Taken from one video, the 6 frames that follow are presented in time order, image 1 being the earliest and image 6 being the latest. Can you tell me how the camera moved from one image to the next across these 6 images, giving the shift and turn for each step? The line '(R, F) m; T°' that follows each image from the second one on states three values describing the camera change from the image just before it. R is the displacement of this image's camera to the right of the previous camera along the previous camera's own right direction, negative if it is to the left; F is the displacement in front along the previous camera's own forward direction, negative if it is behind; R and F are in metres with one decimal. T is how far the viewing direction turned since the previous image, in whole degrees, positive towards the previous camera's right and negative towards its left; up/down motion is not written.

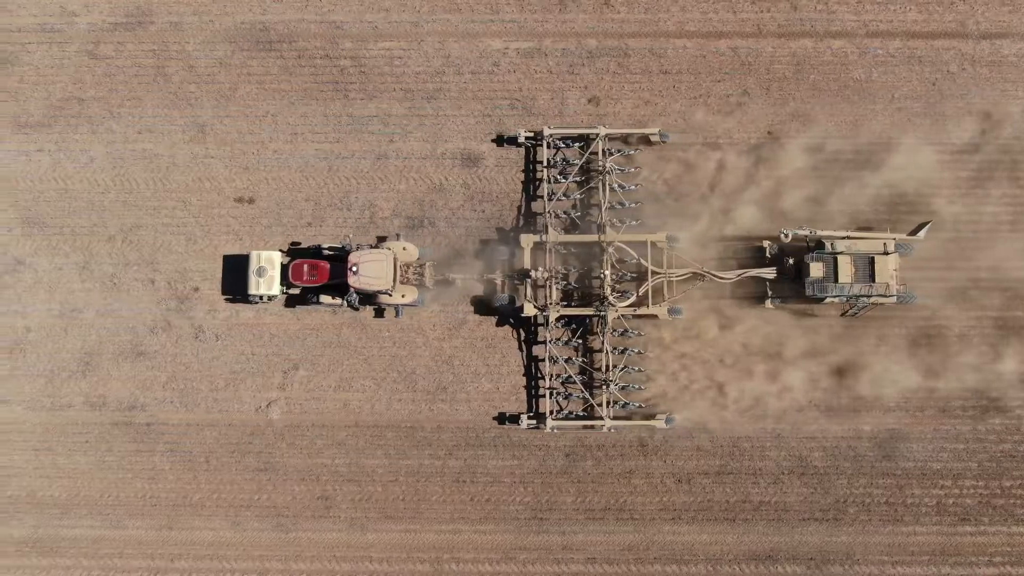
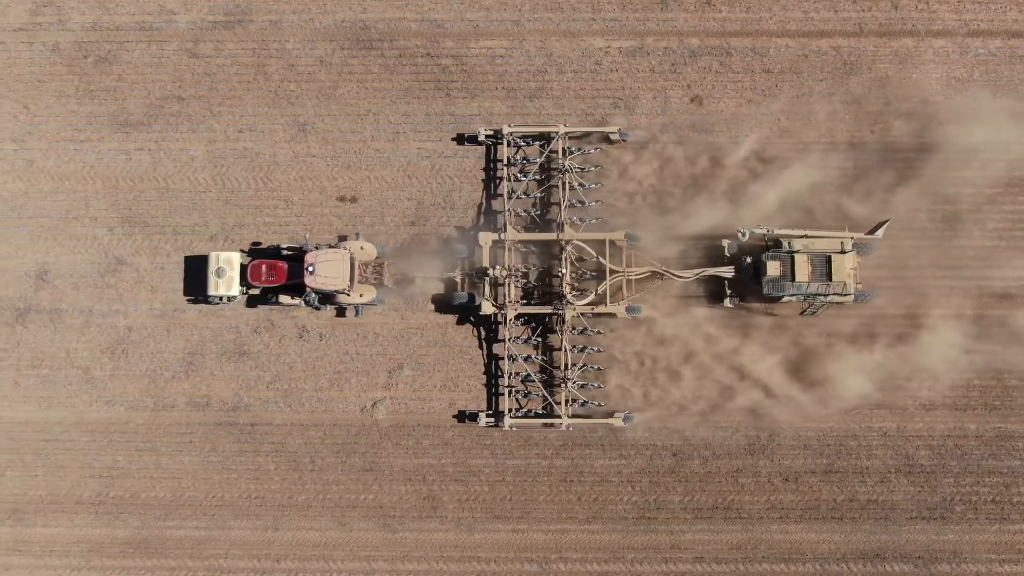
(-3.4, 0.0) m; 0°
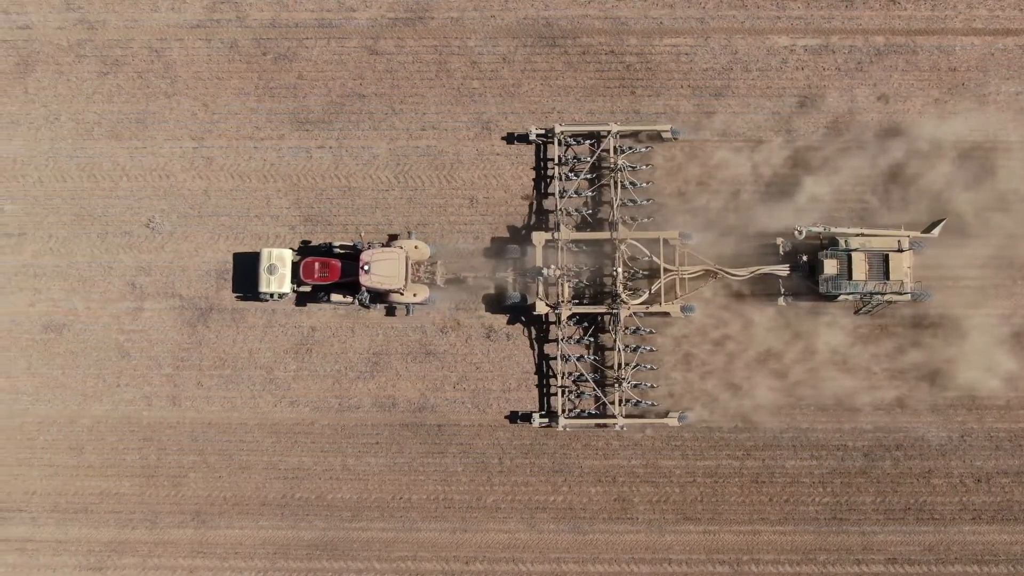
(-5.9, +0.2) m; 0°
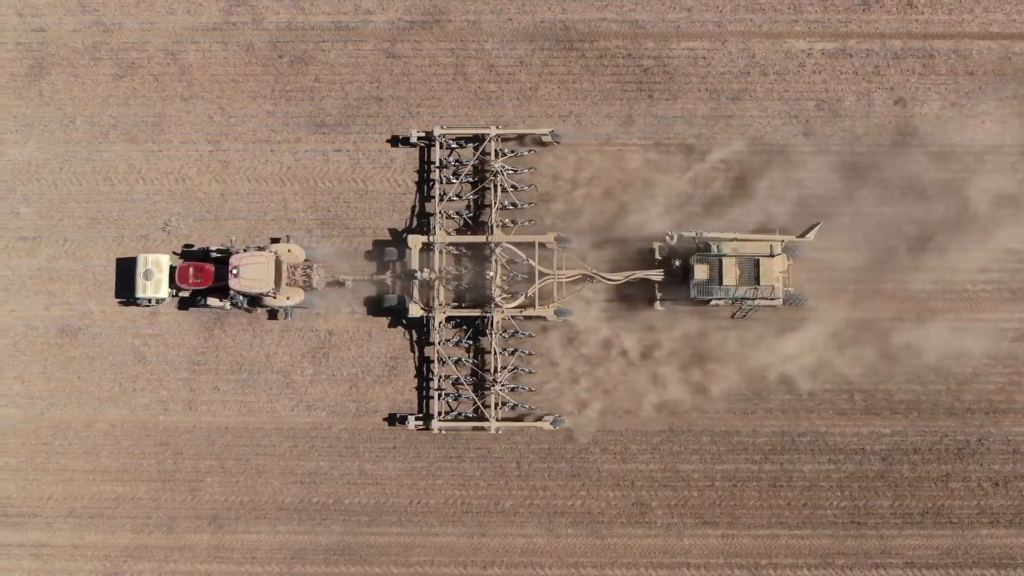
(-0.6, 0.0) m; 0°
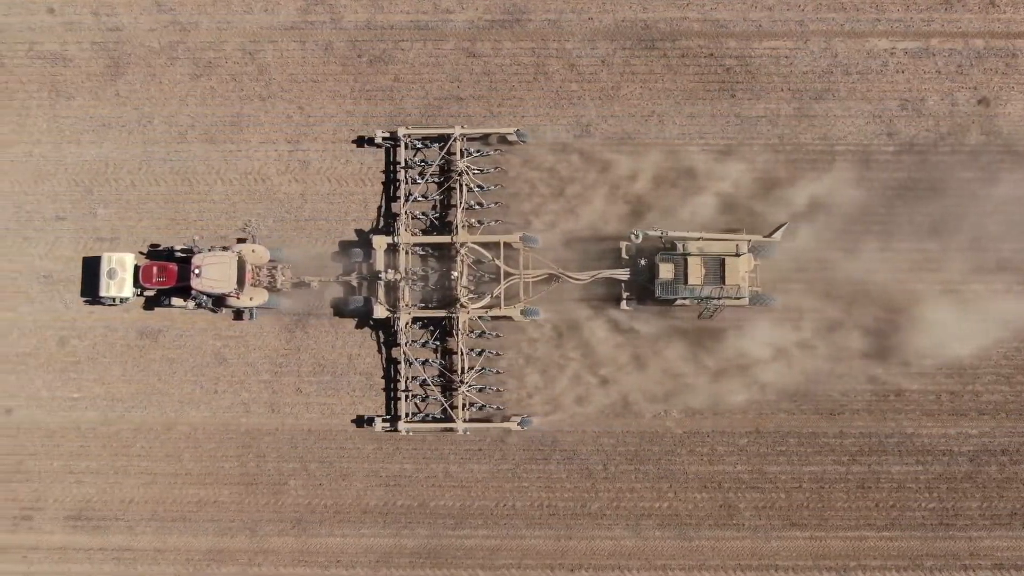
(-2.7, +0.1) m; 0°
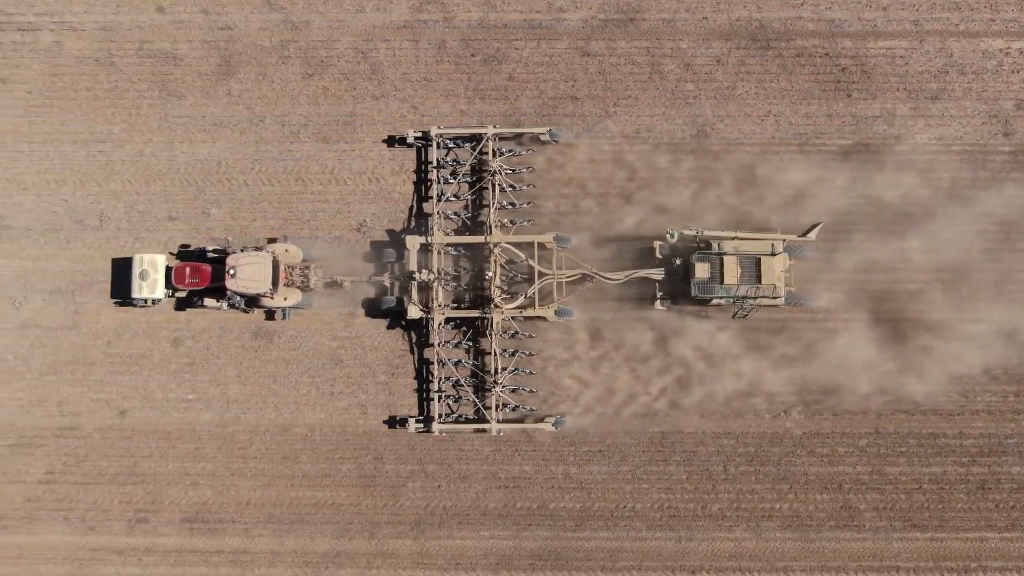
(-3.7, +0.1) m; 0°
